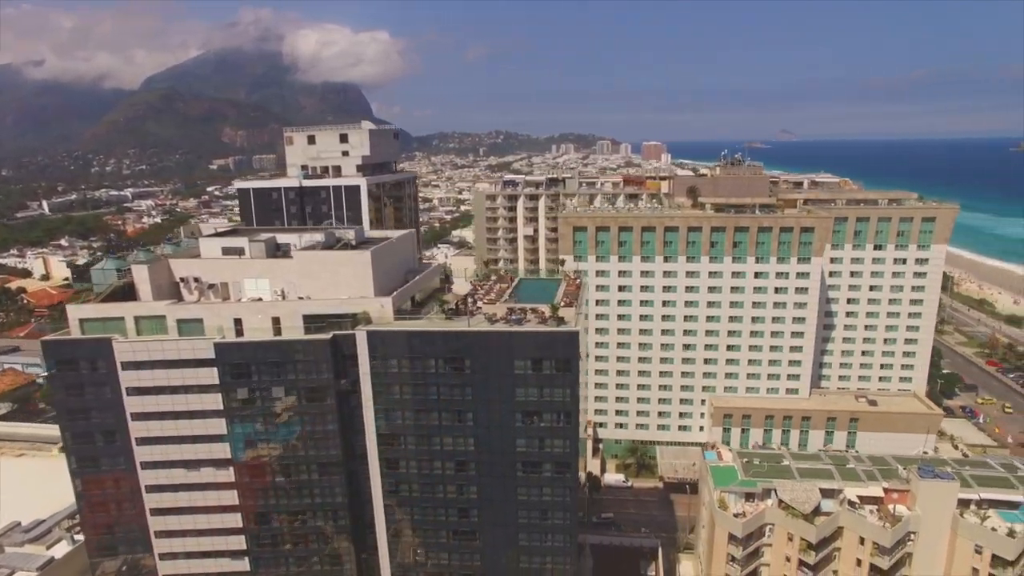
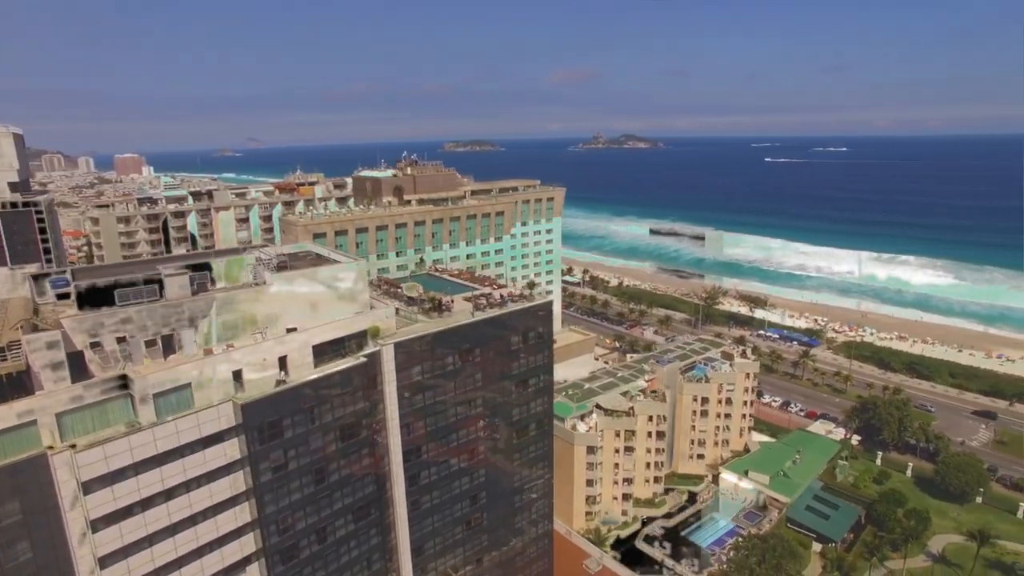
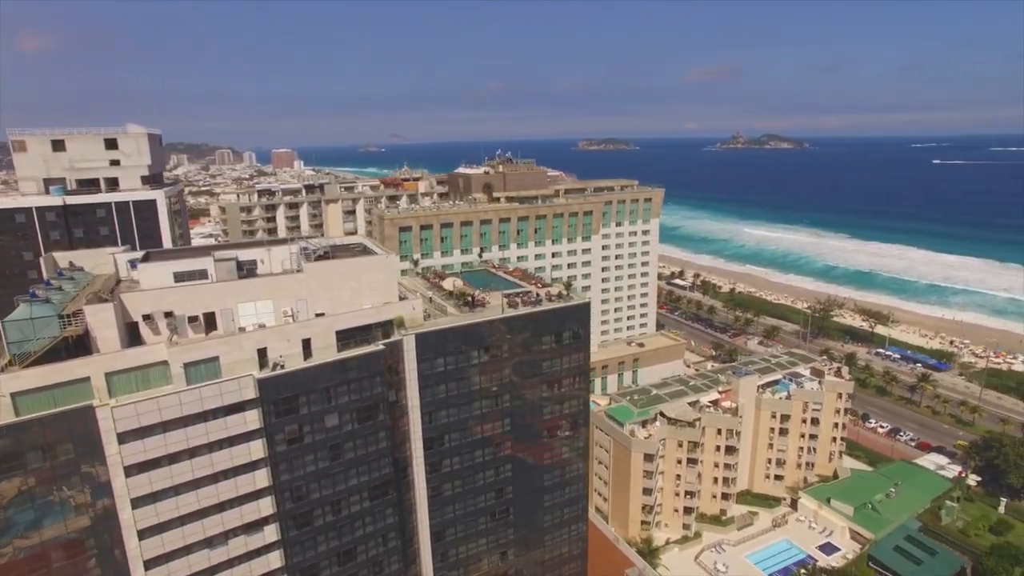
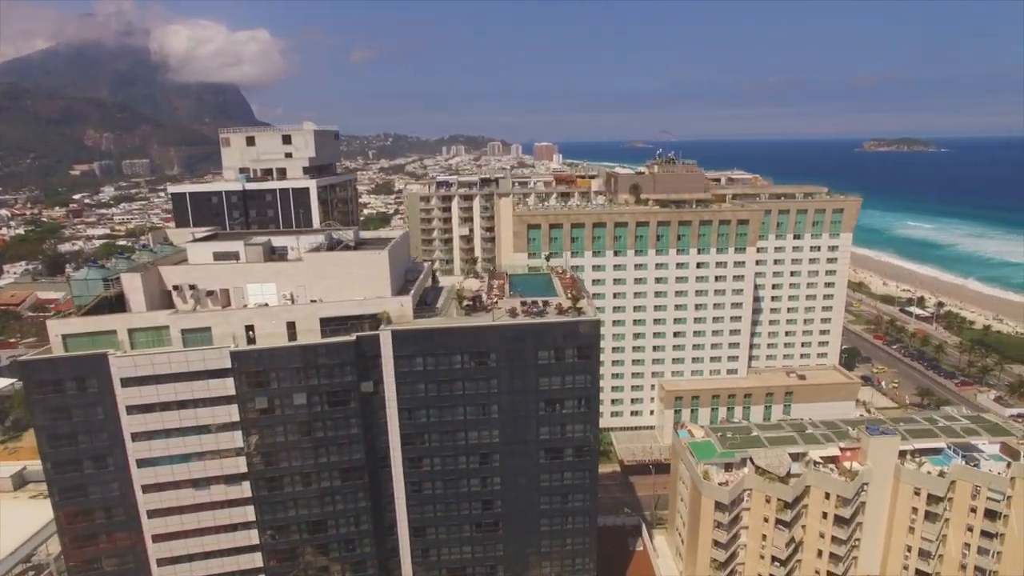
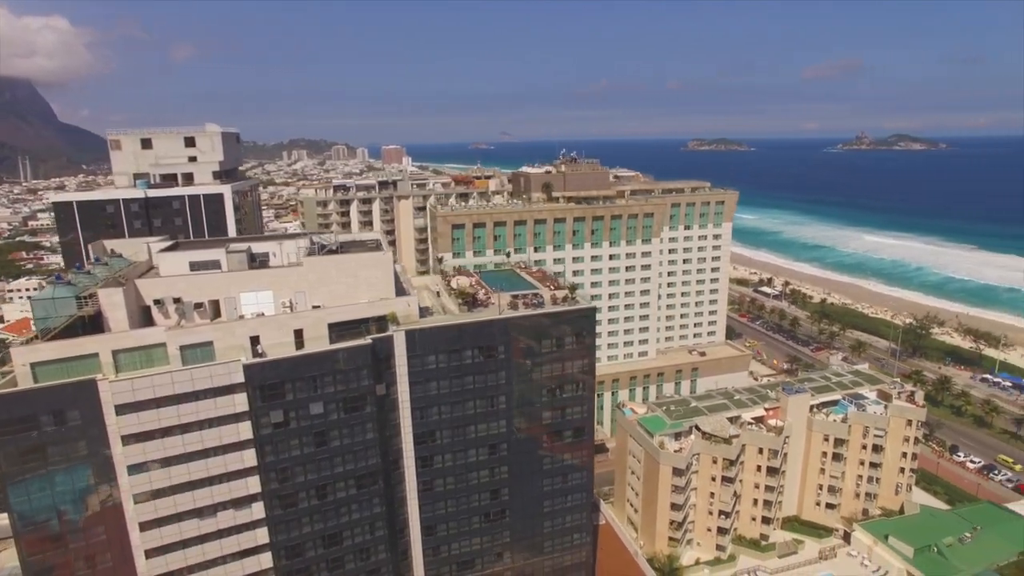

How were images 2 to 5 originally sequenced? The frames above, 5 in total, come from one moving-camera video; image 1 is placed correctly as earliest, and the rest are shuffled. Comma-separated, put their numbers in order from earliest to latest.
4, 5, 3, 2
